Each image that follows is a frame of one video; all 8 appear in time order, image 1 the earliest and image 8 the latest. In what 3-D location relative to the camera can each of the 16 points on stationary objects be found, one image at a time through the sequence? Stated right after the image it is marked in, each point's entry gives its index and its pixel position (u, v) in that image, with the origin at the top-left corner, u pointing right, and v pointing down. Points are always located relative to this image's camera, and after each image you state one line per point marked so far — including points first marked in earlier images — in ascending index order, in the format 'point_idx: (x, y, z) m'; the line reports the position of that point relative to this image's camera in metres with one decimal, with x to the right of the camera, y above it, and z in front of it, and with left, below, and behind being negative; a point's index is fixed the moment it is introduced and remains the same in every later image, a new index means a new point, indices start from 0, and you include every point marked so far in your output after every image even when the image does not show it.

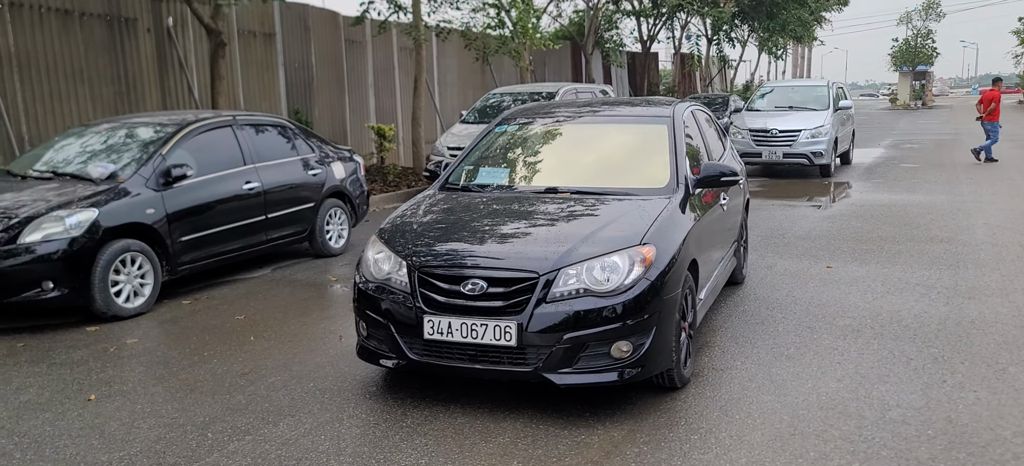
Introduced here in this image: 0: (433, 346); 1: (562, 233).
0: (-0.4, -0.6, +3.7) m
1: (+0.2, 0.0, +3.7) m
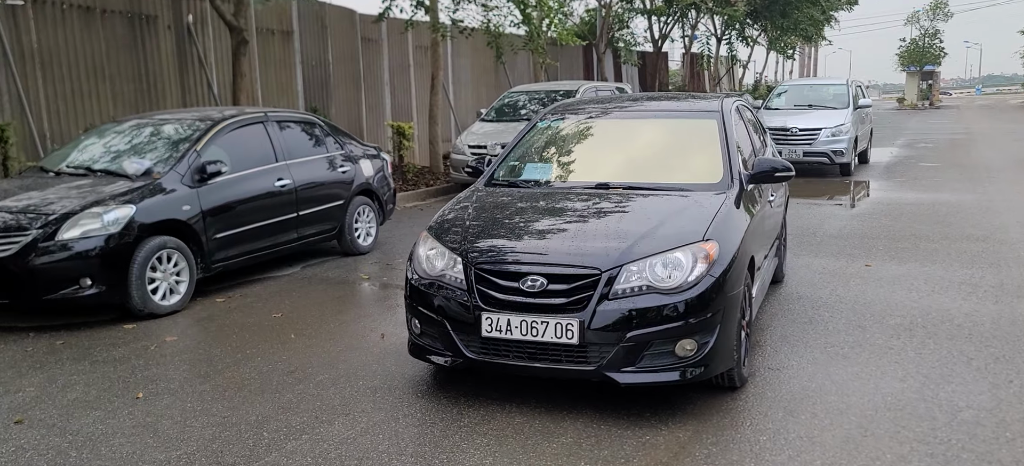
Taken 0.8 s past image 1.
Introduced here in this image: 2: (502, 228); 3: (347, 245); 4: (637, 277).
0: (-0.1, -0.5, +3.6) m
1: (+0.5, 0.0, +3.6) m
2: (-0.1, 0.0, +3.9) m
3: (-1.7, -0.1, +7.9) m
4: (+0.5, -0.2, +3.4) m
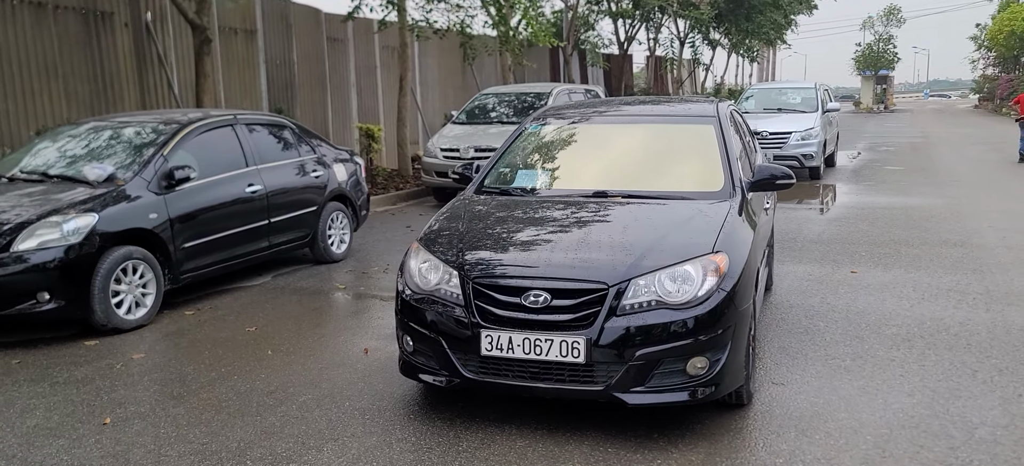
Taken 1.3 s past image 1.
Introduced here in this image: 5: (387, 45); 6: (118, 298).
0: (-0.1, -0.6, +3.4) m
1: (+0.5, 0.0, +3.5) m
2: (-0.1, 0.0, +3.8) m
3: (-1.9, -0.2, +7.7) m
4: (+0.5, -0.3, +3.2) m
5: (-3.0, +4.4, +18.1) m
6: (-2.7, -0.5, +5.3) m
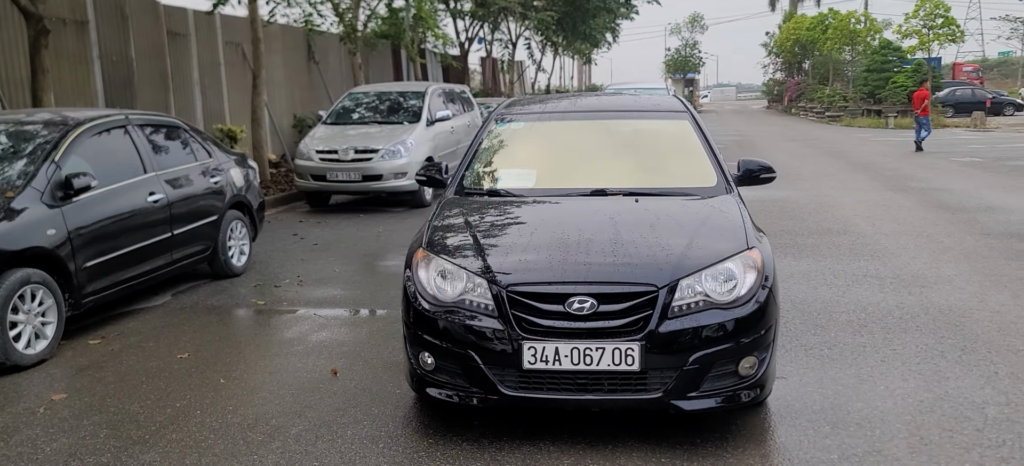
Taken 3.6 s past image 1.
0: (+0.1, -0.6, +3.2) m
1: (+0.7, 0.0, +3.4) m
2: (0.0, 0.0, +3.5) m
3: (-2.7, -0.3, +6.9) m
4: (+0.7, -0.3, +3.2) m
5: (-6.2, +4.2, +16.9) m
6: (-2.9, -0.6, +4.5) m
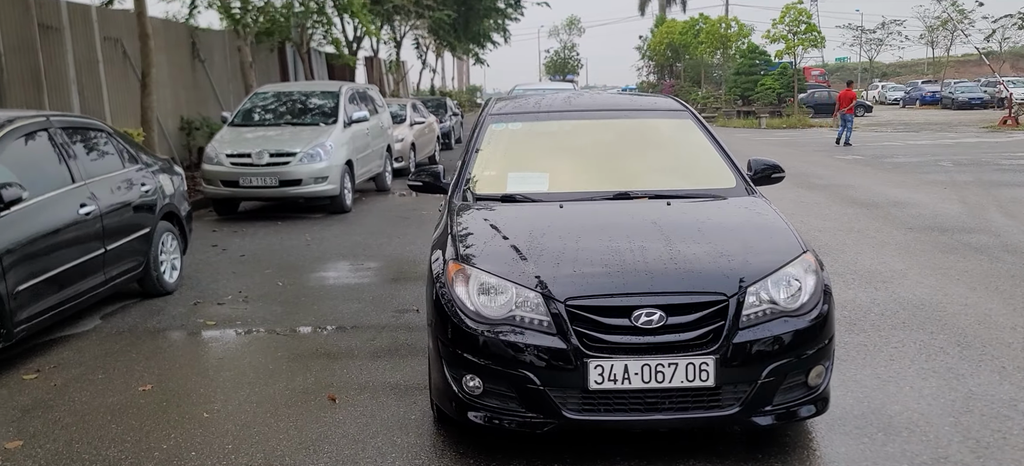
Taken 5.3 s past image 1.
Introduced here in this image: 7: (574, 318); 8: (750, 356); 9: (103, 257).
0: (+0.3, -0.6, +3.0) m
1: (+0.9, 0.0, +3.3) m
2: (+0.2, -0.1, +3.3) m
3: (-3.0, -0.4, +6.3) m
4: (+1.0, -0.3, +3.0) m
5: (-8.1, +4.0, +15.5) m
6: (-2.8, -0.7, +3.8) m
7: (+0.2, -0.3, +3.0) m
8: (+0.9, -0.5, +3.0) m
9: (-2.9, -0.2, +5.4) m
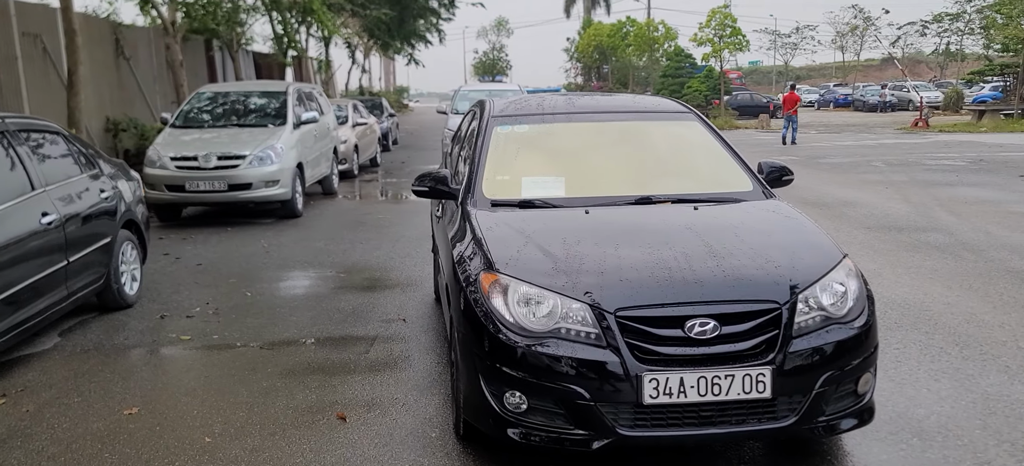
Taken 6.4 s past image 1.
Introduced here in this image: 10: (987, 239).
0: (+0.5, -0.7, +2.9) m
1: (+1.0, -0.1, +3.2) m
2: (+0.4, -0.1, +3.2) m
3: (-3.1, -0.5, +5.8) m
4: (+1.2, -0.3, +3.0) m
5: (-9.1, +3.9, +14.6) m
6: (-2.7, -0.8, +3.4) m
7: (+0.4, -0.4, +2.9) m
8: (+1.1, -0.5, +2.9) m
9: (-2.9, -0.2, +5.0) m
10: (+4.8, -0.1, +7.7) m
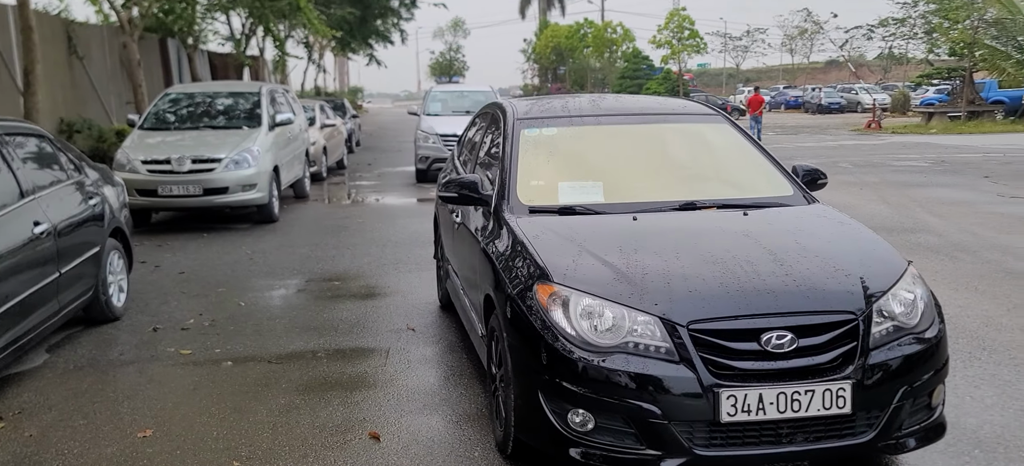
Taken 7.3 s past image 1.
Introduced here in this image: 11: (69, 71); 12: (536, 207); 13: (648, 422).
0: (+0.8, -0.7, +2.8) m
1: (+1.2, -0.1, +3.2) m
2: (+0.6, -0.2, +3.1) m
3: (-3.0, -0.6, +5.5) m
4: (+1.4, -0.3, +2.9) m
5: (-9.6, +3.7, +13.9) m
6: (-2.5, -0.8, +3.1) m
7: (+0.7, -0.4, +2.8) m
8: (+1.4, -0.5, +2.9) m
9: (-2.8, -0.3, +4.7) m
10: (+4.8, -0.1, +7.9) m
11: (-10.8, +4.0, +18.8) m
12: (+0.1, +0.1, +3.8) m
13: (+0.5, -0.7, +2.8) m
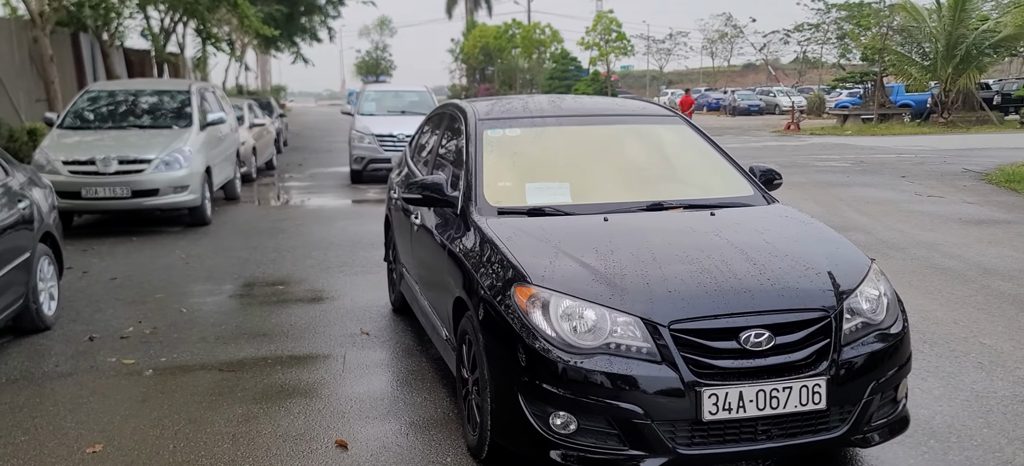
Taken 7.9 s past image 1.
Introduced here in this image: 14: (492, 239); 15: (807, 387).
0: (+0.7, -0.7, +2.9) m
1: (+1.1, -0.1, +3.2) m
2: (+0.5, -0.2, +3.1) m
3: (-3.3, -0.6, +5.2) m
4: (+1.3, -0.3, +3.0) m
5: (-10.6, +3.6, +12.9) m
6: (-2.5, -0.8, +2.8) m
7: (+0.6, -0.4, +2.8) m
8: (+1.3, -0.5, +3.0) m
9: (-3.0, -0.3, +4.4) m
10: (+4.2, 0.0, +8.2) m
11: (-12.3, +3.9, +17.7) m
12: (-0.1, +0.1, +3.8) m
13: (+0.4, -0.7, +2.8) m
14: (-0.1, 0.0, +3.5) m
15: (+1.1, -0.6, +2.9) m
